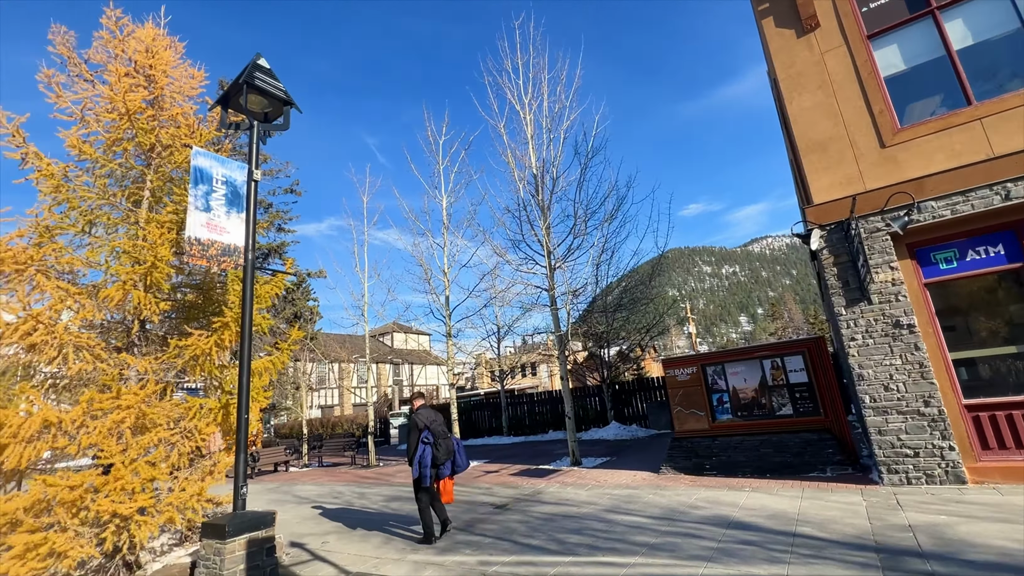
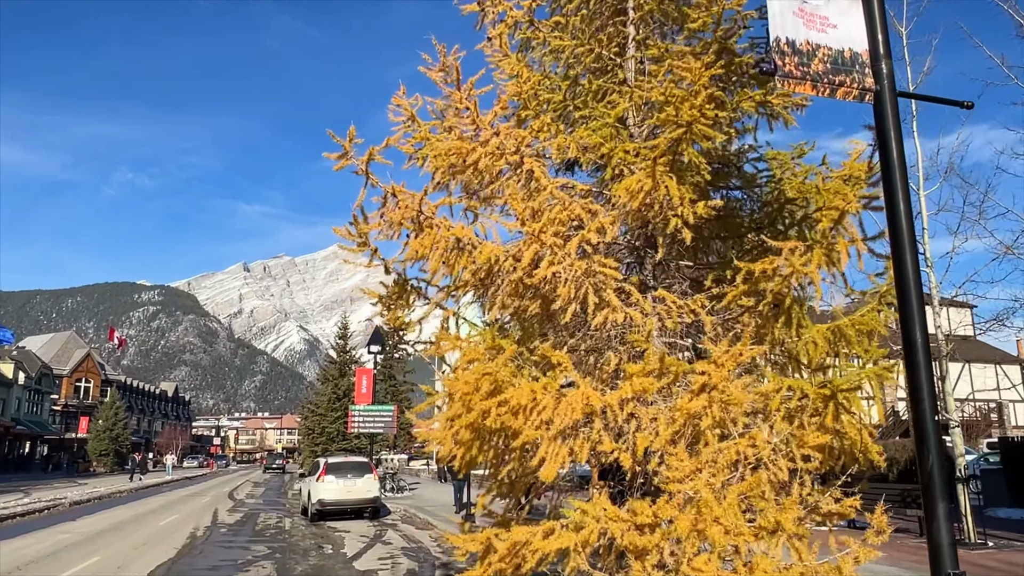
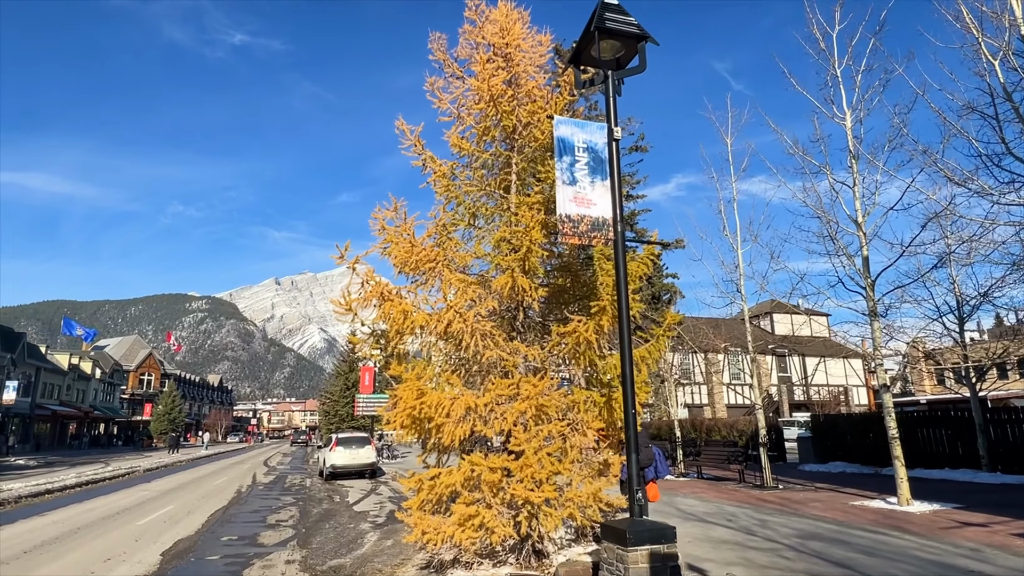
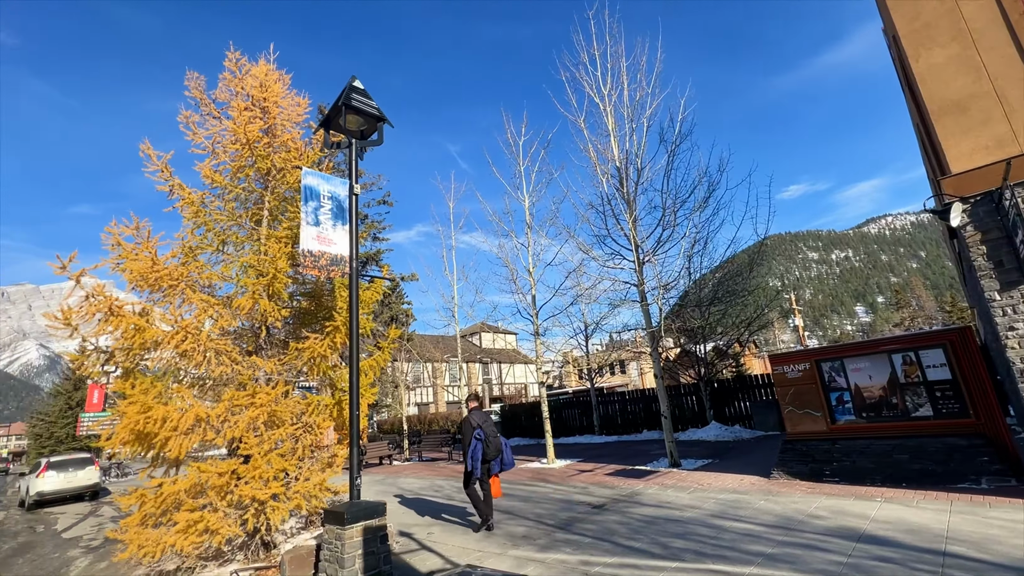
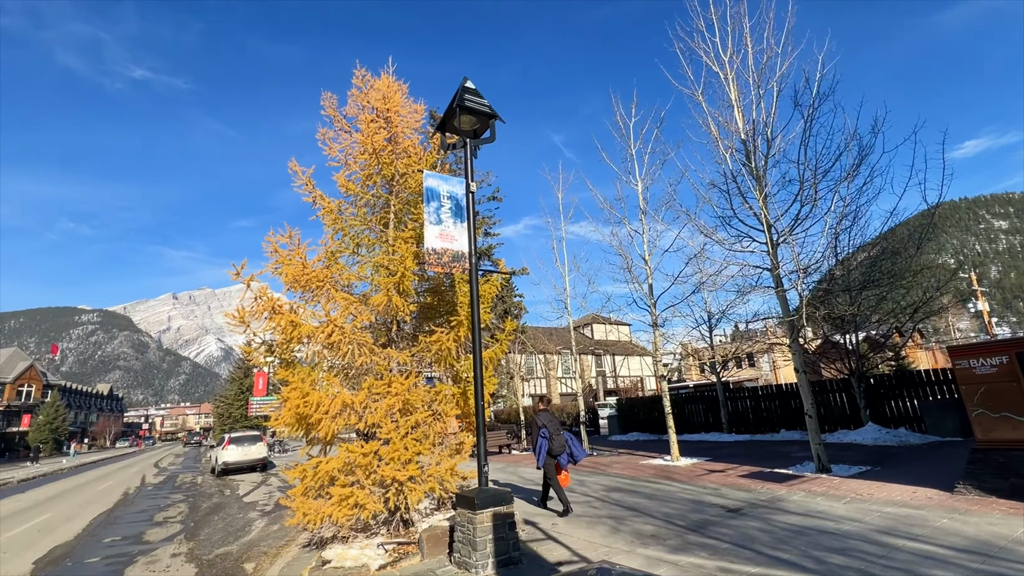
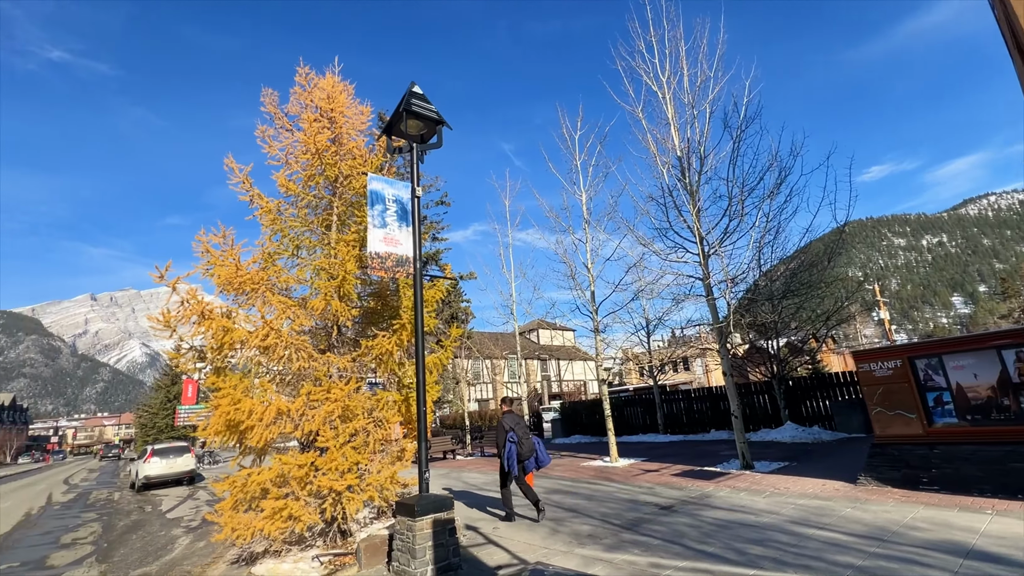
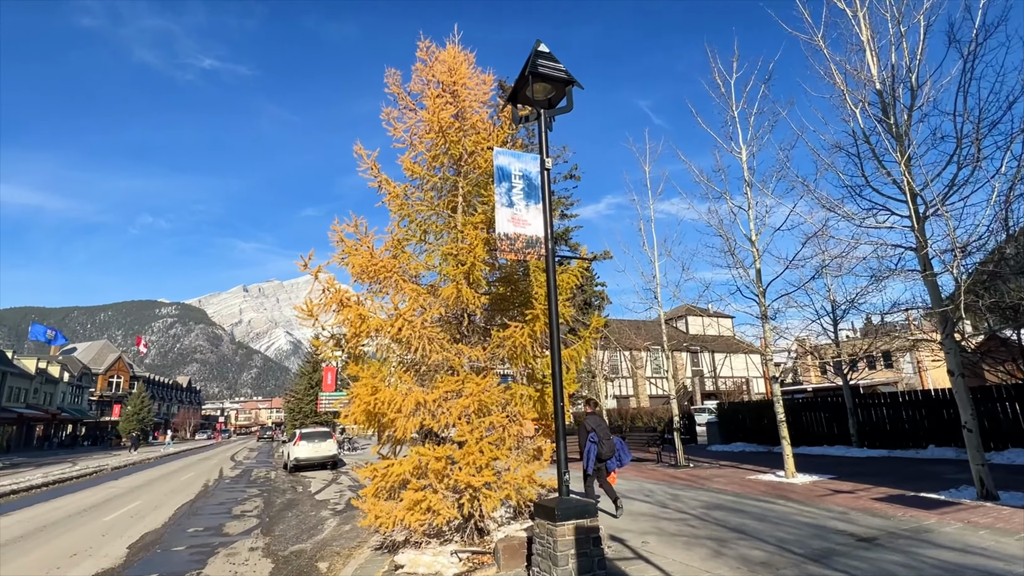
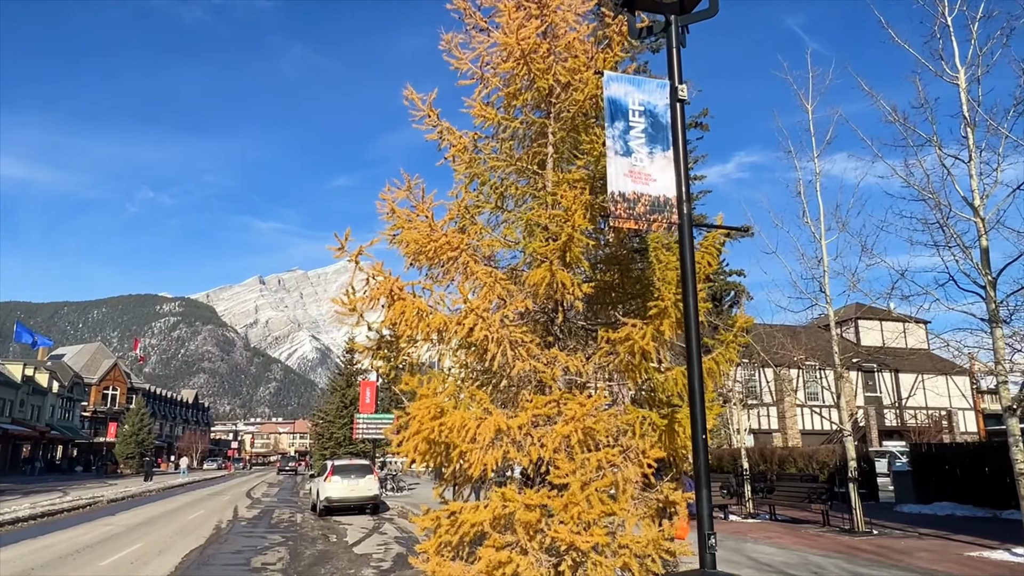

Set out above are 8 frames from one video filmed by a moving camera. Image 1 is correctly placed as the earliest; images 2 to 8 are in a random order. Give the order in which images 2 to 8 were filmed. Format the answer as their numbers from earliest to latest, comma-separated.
4, 6, 5, 7, 3, 8, 2
